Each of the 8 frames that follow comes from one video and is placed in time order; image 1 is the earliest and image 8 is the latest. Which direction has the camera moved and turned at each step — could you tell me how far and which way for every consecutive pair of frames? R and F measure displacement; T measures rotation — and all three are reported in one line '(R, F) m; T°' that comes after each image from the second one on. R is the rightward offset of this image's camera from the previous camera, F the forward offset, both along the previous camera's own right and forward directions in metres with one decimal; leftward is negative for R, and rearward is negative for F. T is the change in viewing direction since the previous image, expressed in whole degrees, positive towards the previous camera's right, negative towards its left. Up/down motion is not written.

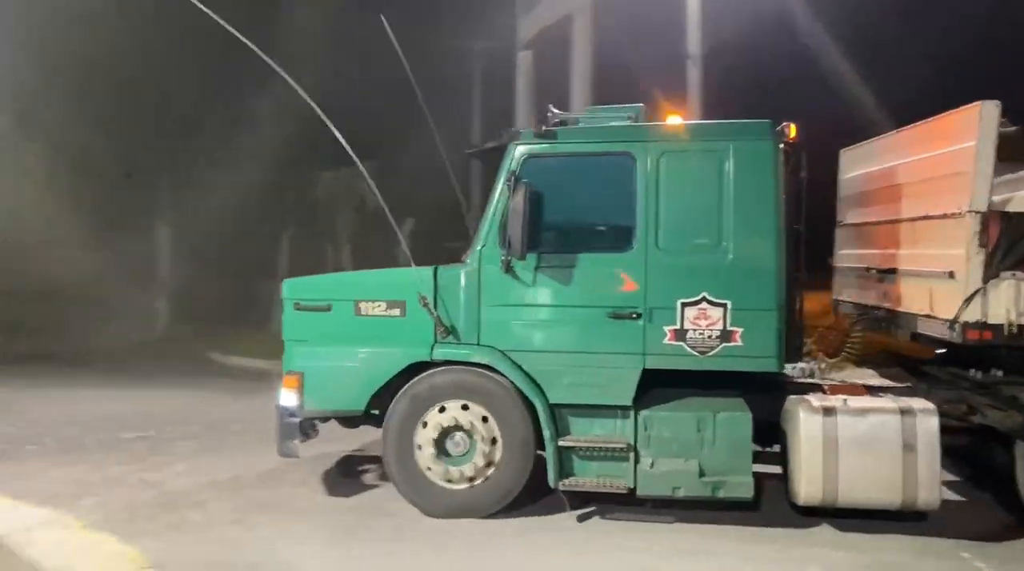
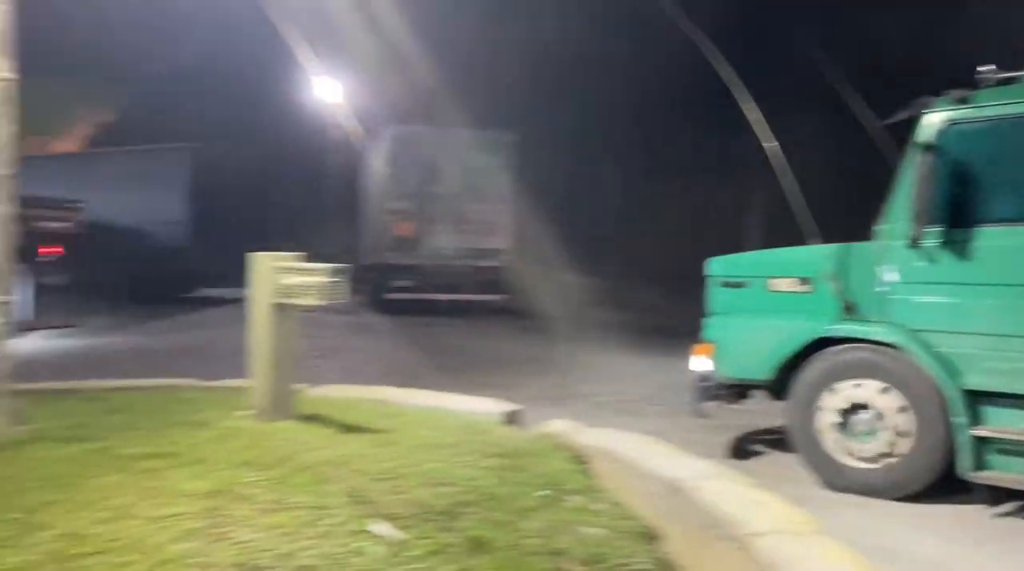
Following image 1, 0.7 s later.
(+0.7, -0.9) m; -31°
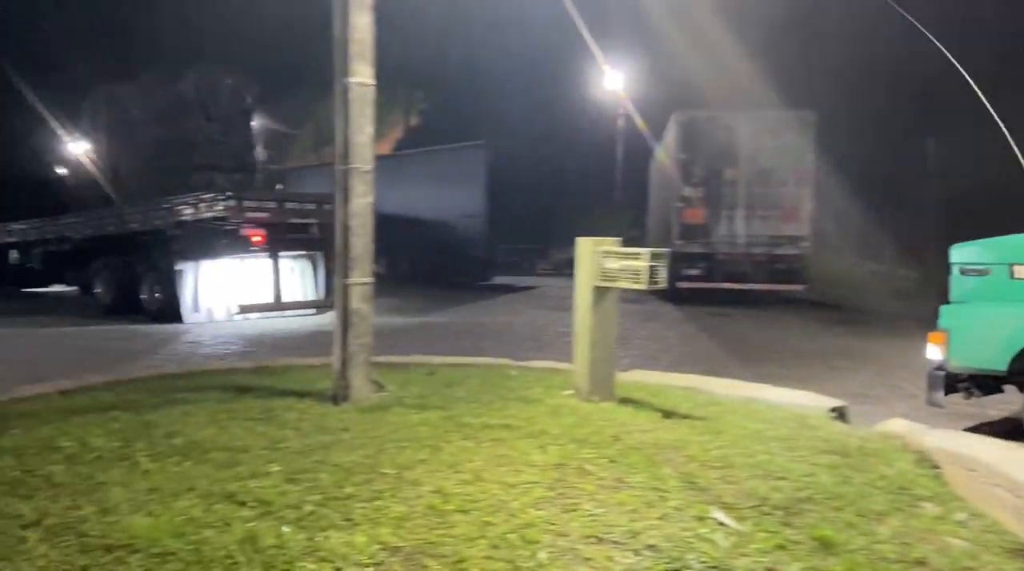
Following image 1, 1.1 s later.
(-0.3, 0.0) m; -19°
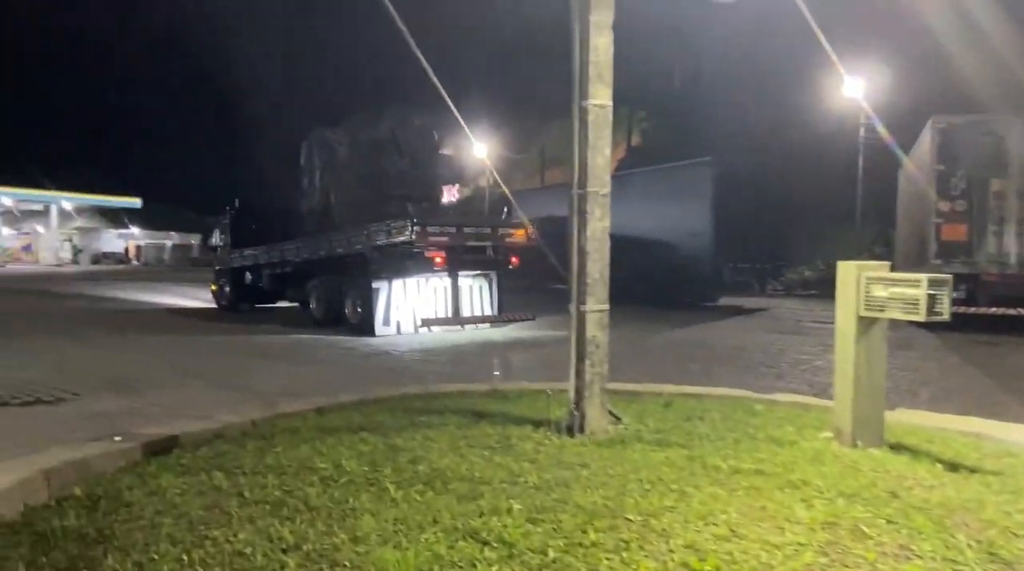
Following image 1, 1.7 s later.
(-0.1, +0.2) m; -15°
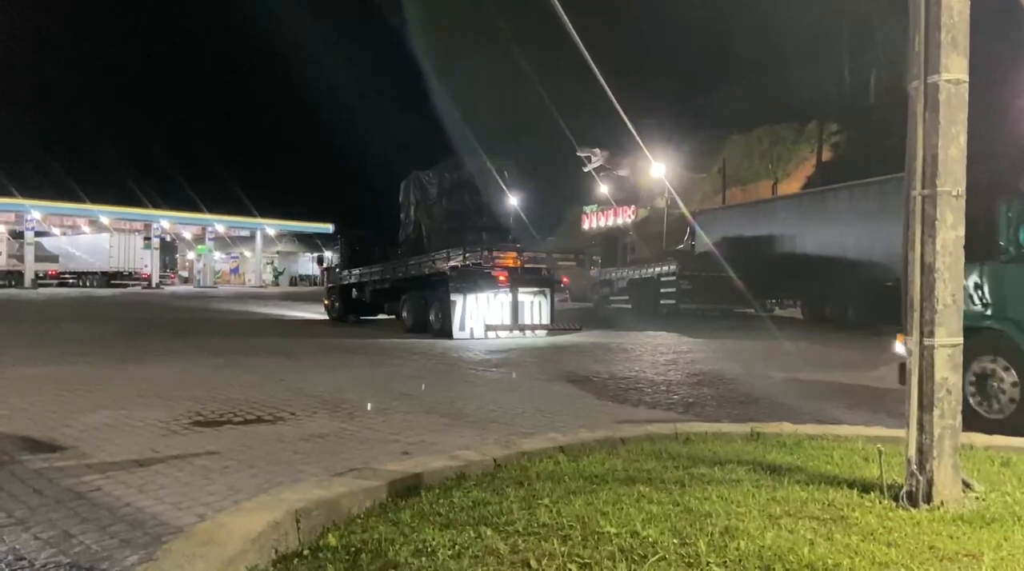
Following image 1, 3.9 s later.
(-0.7, +0.8) m; -12°
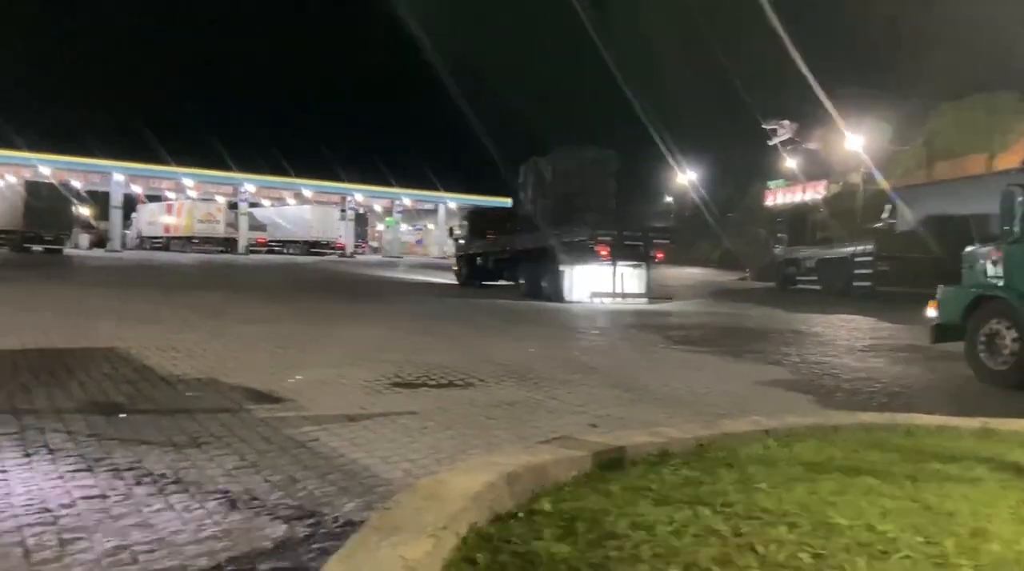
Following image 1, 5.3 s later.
(-0.2, 0.0) m; -12°
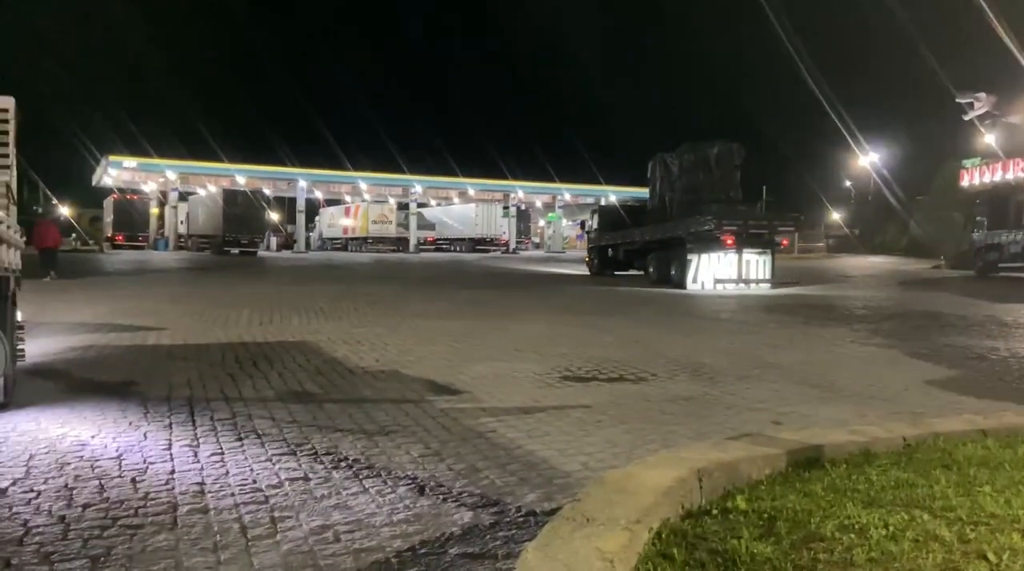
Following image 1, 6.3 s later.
(-0.1, 0.0) m; -11°
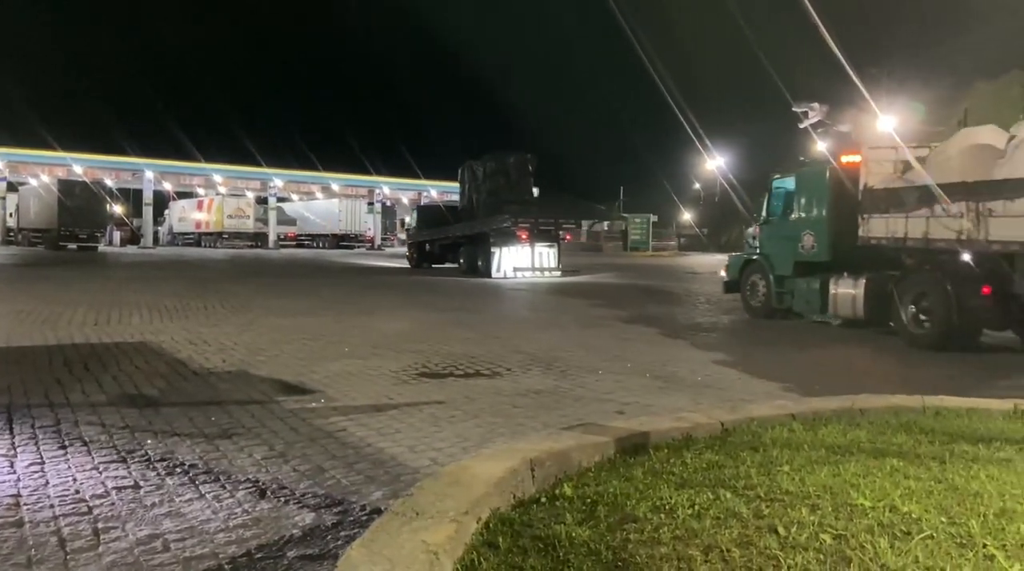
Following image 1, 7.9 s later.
(+0.2, -0.1) m; +9°
